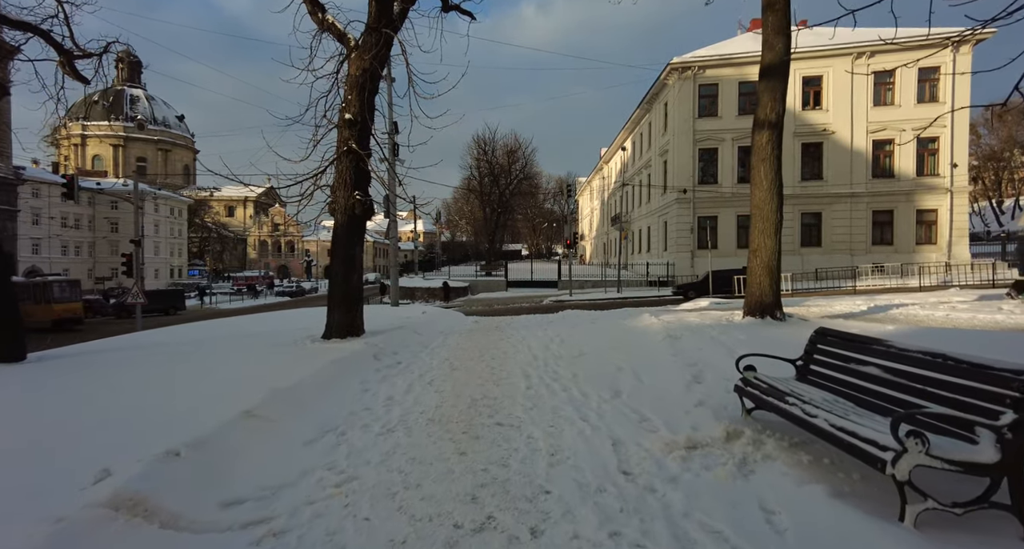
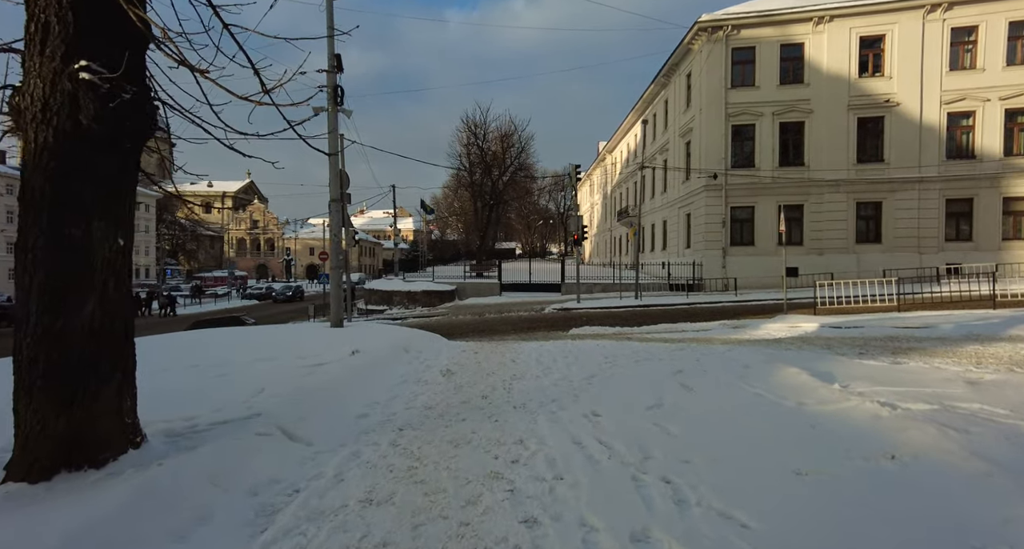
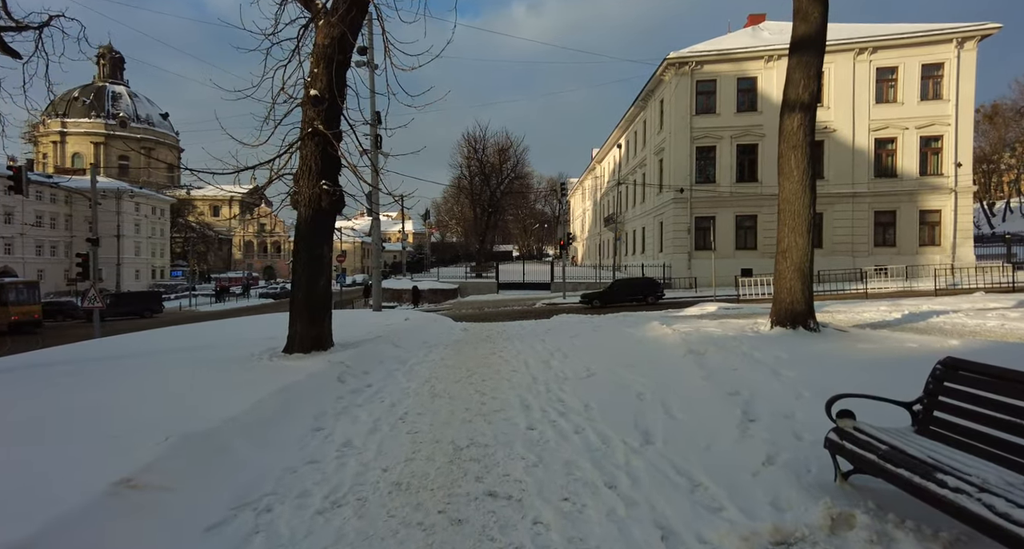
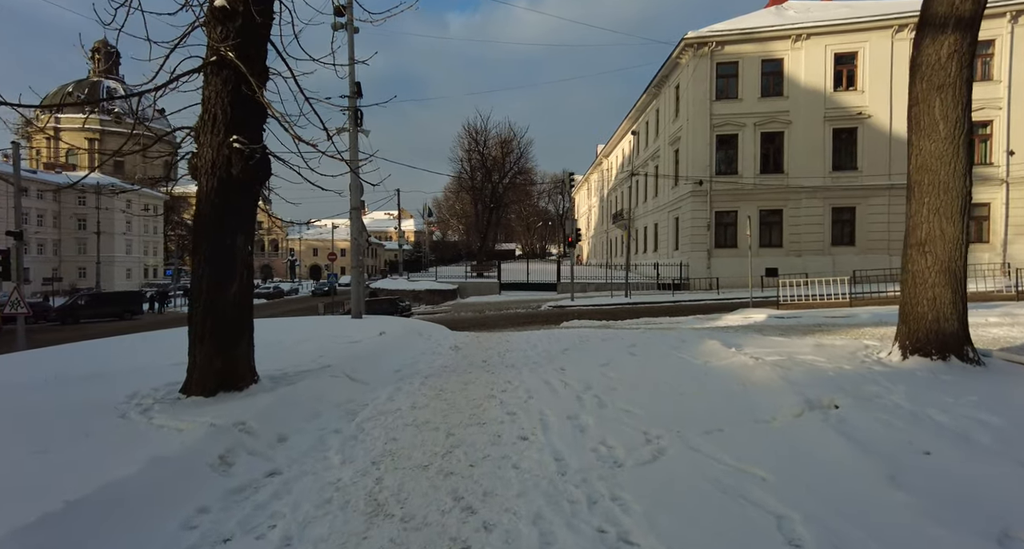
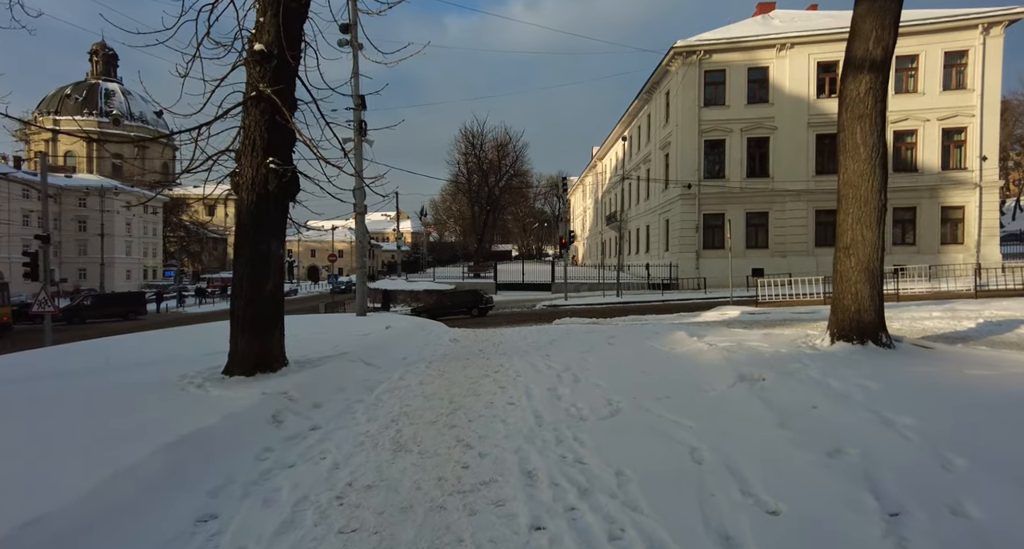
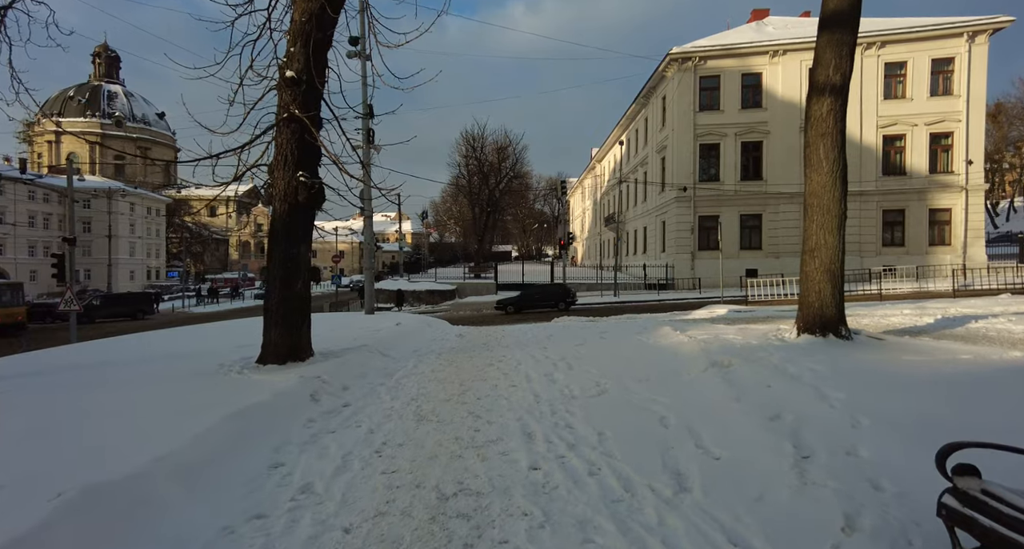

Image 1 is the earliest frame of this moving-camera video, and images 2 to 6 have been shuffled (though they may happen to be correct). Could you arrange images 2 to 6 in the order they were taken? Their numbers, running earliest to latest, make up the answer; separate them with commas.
3, 6, 5, 4, 2
